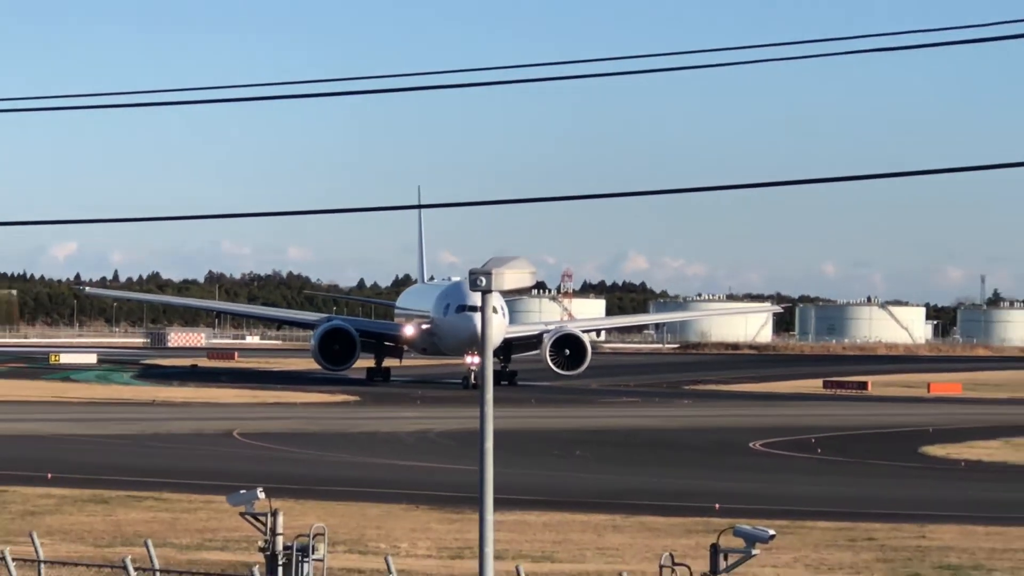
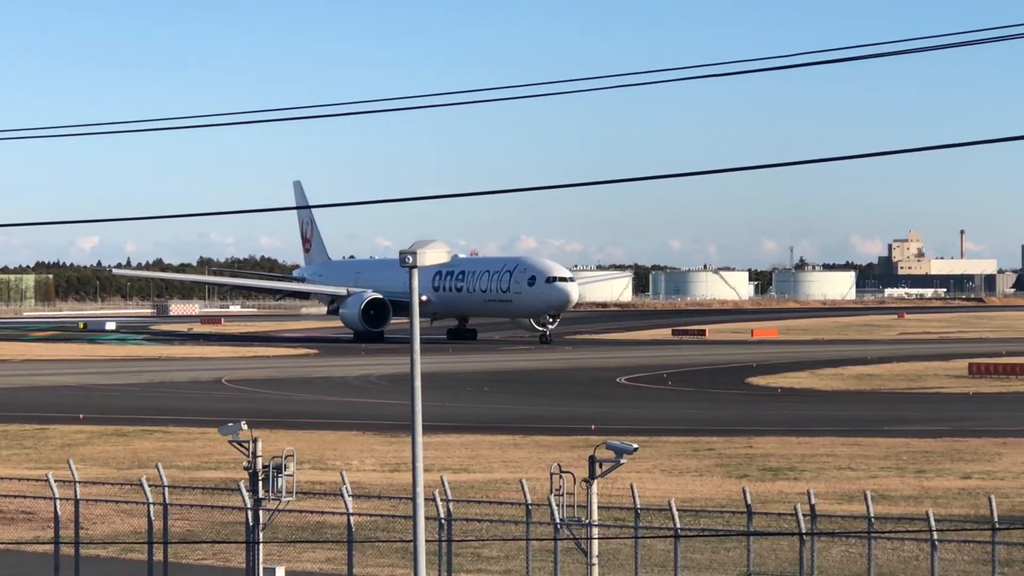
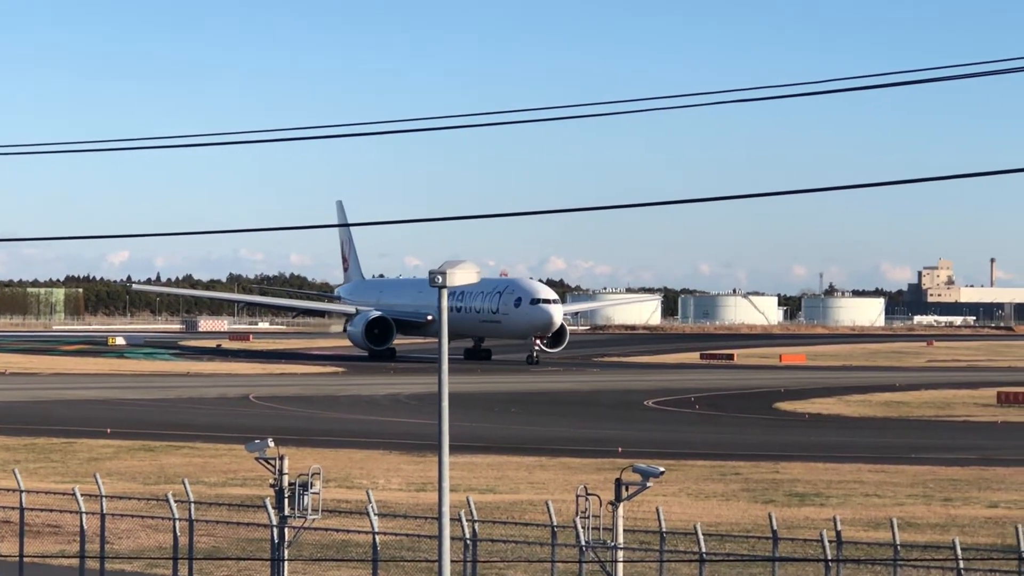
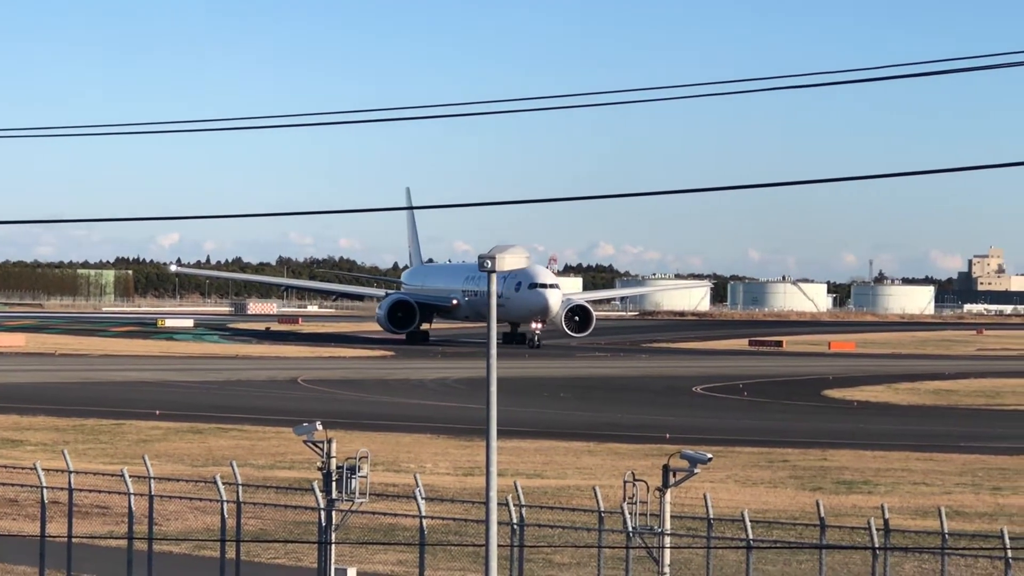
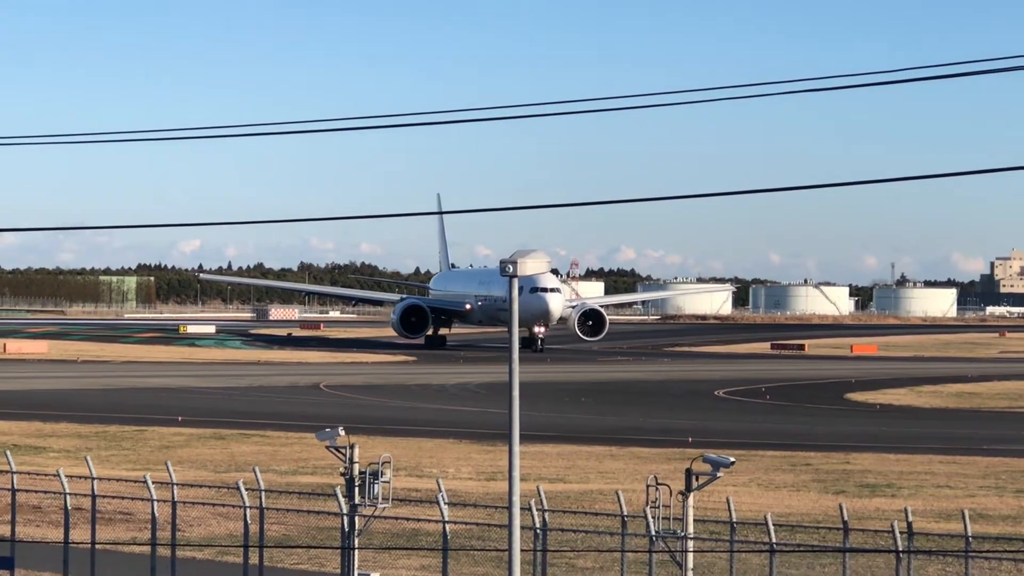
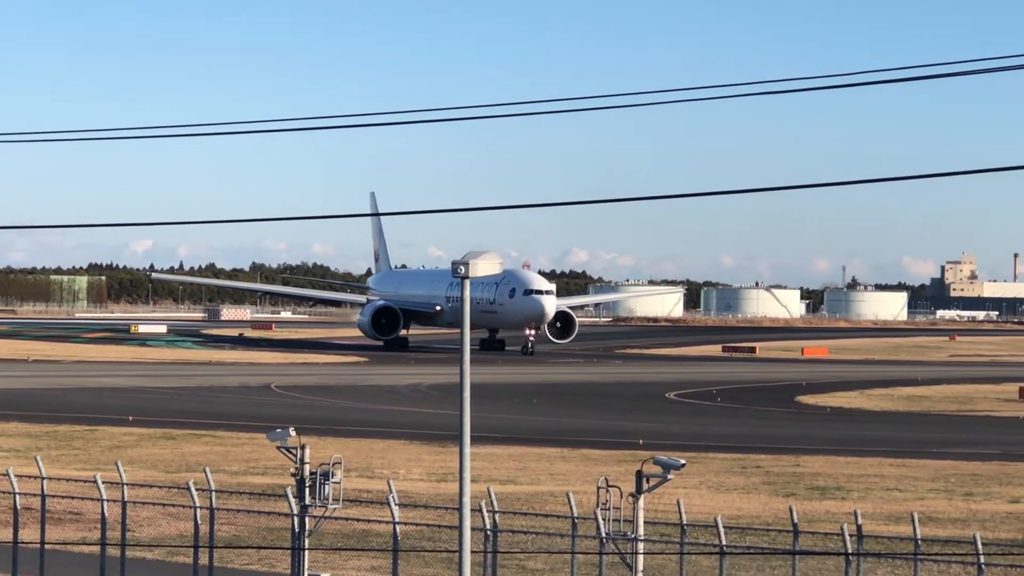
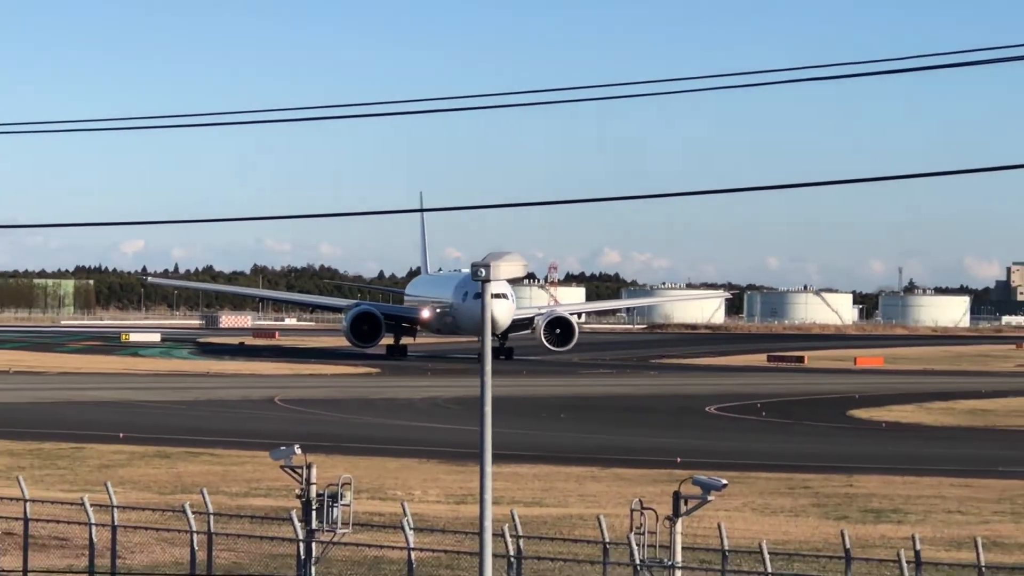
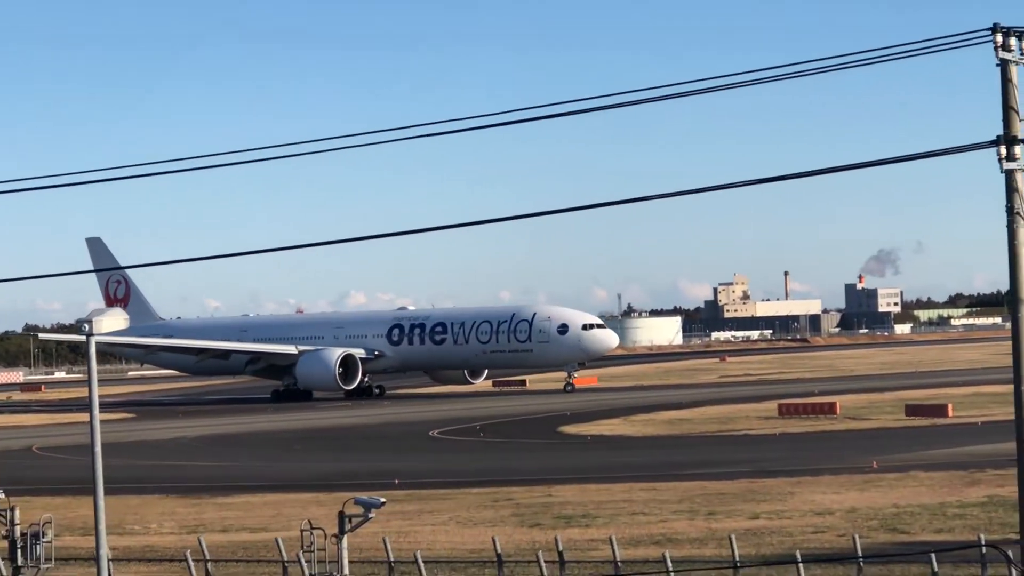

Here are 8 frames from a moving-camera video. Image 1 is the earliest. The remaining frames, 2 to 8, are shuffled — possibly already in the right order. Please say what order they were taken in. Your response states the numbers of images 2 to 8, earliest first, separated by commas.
7, 5, 4, 6, 3, 2, 8
